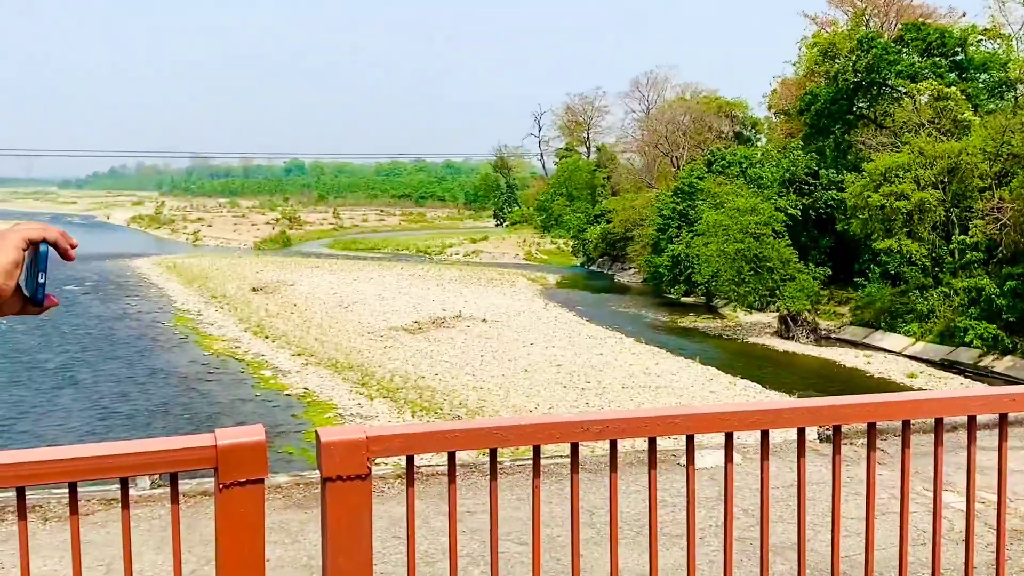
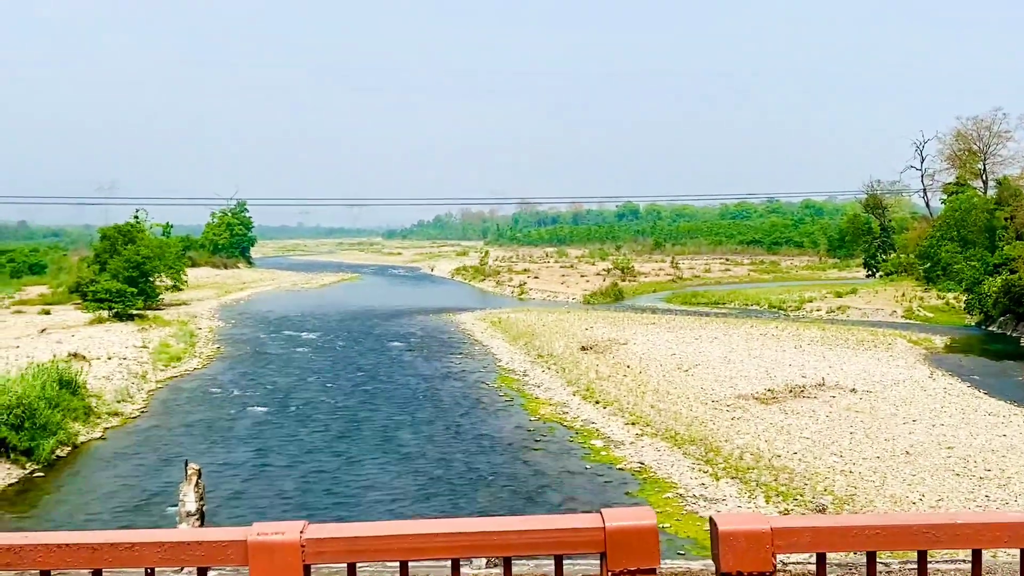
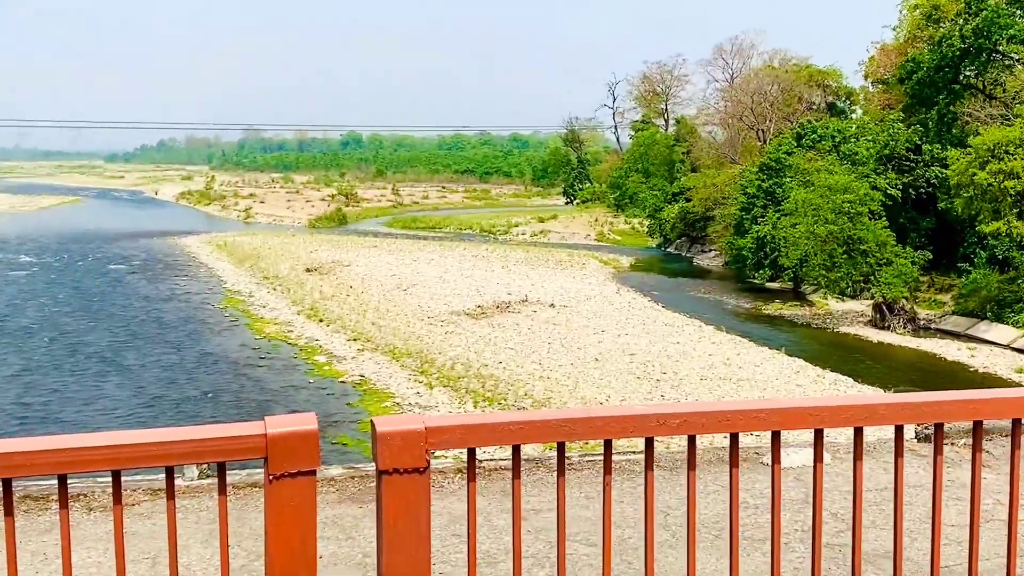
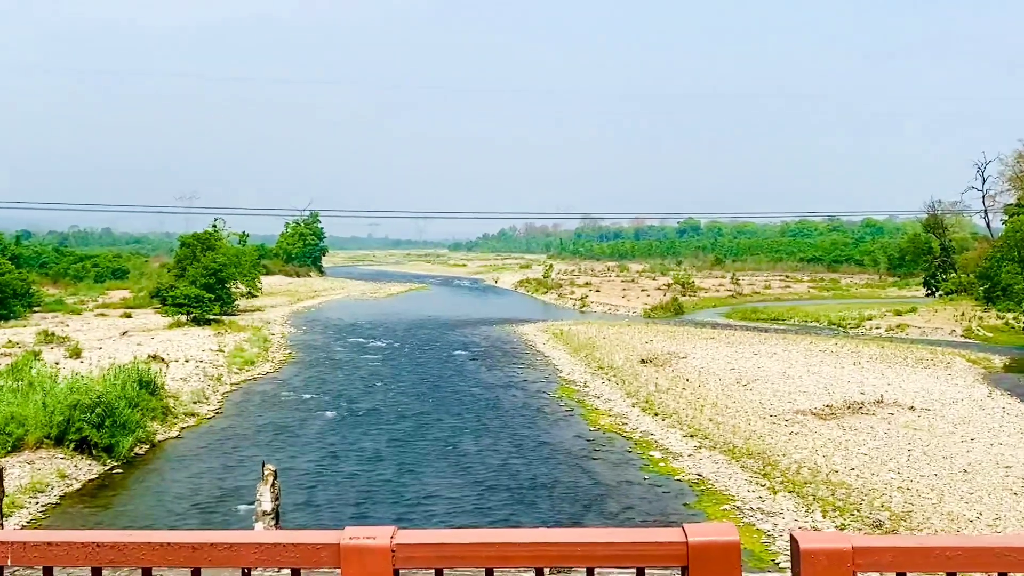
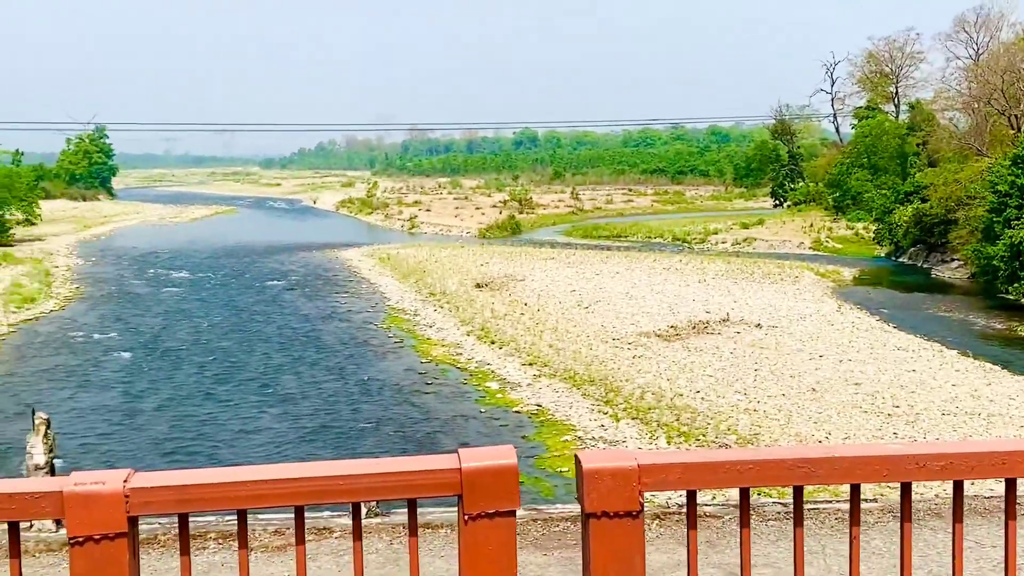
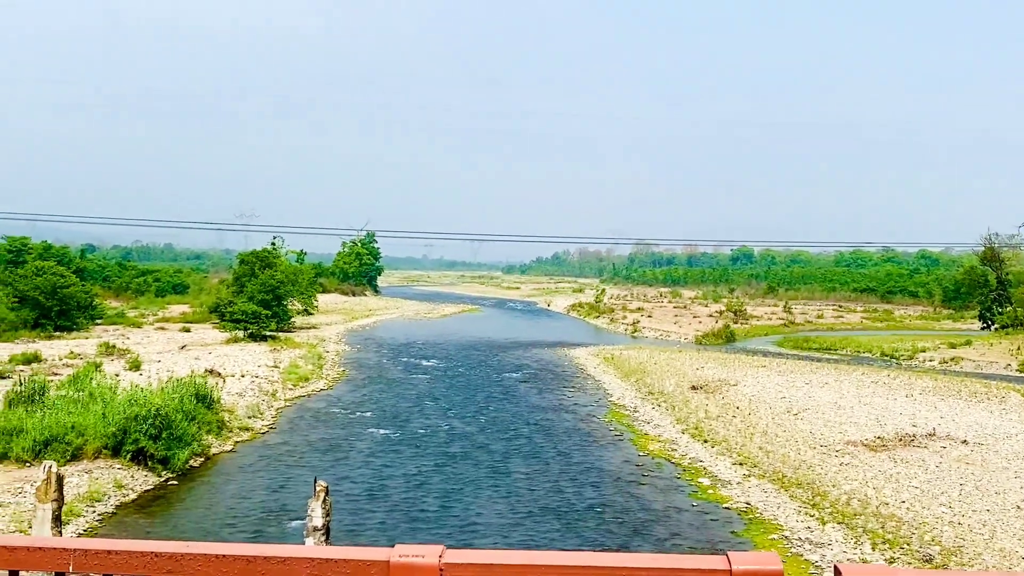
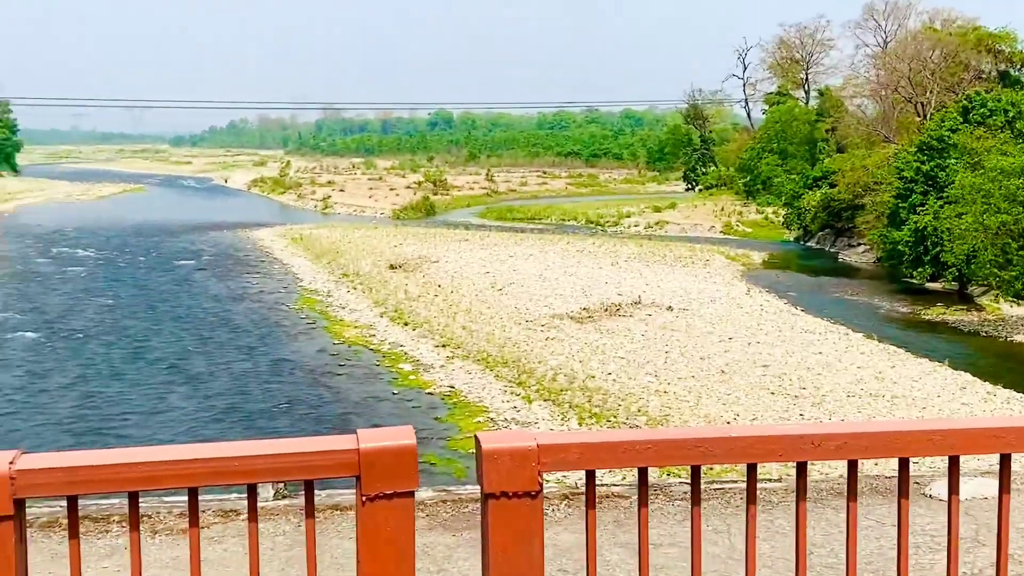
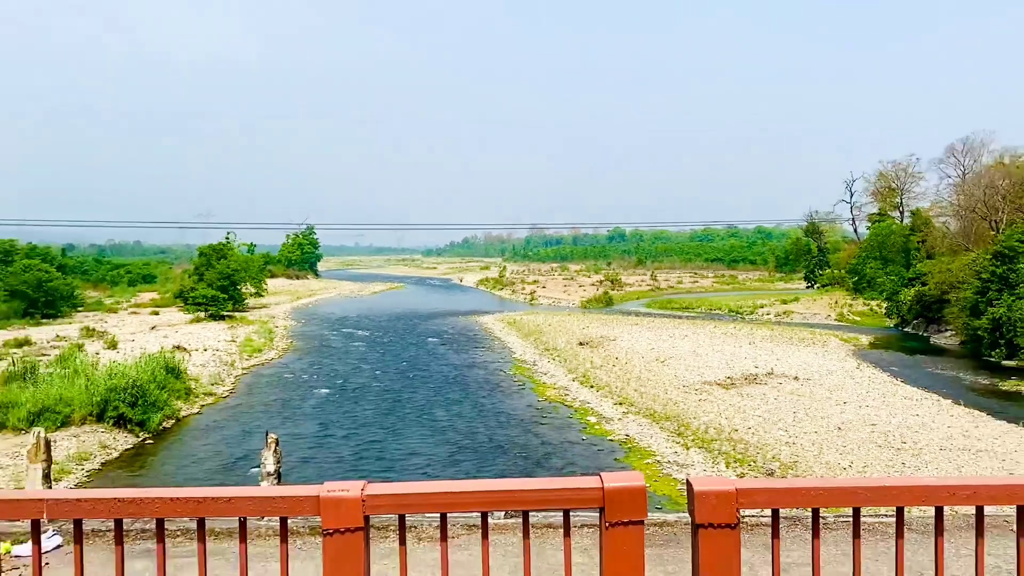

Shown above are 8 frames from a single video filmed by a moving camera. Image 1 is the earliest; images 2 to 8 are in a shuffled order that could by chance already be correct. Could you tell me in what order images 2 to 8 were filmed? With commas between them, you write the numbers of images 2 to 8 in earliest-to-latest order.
3, 7, 5, 2, 8, 4, 6
